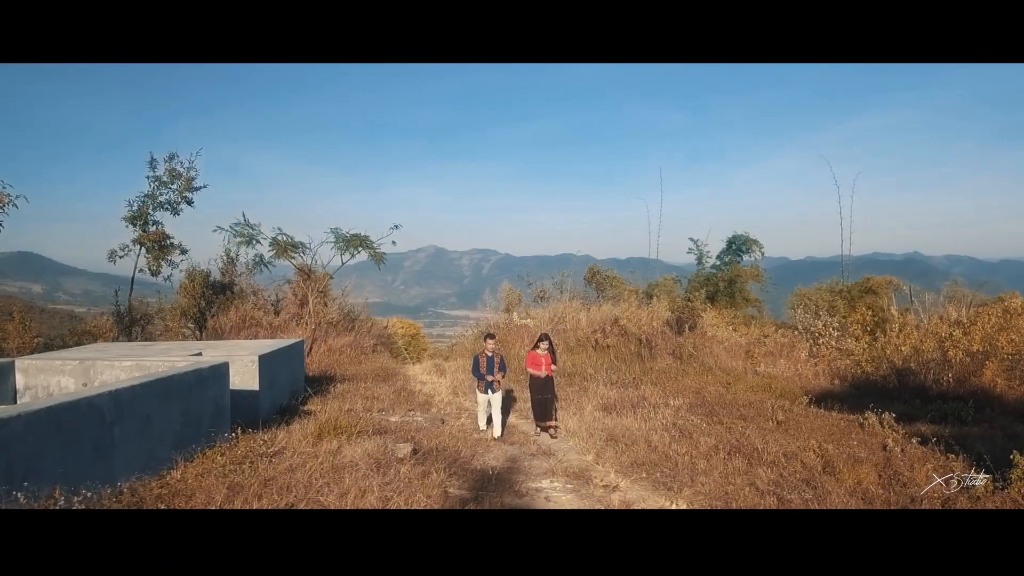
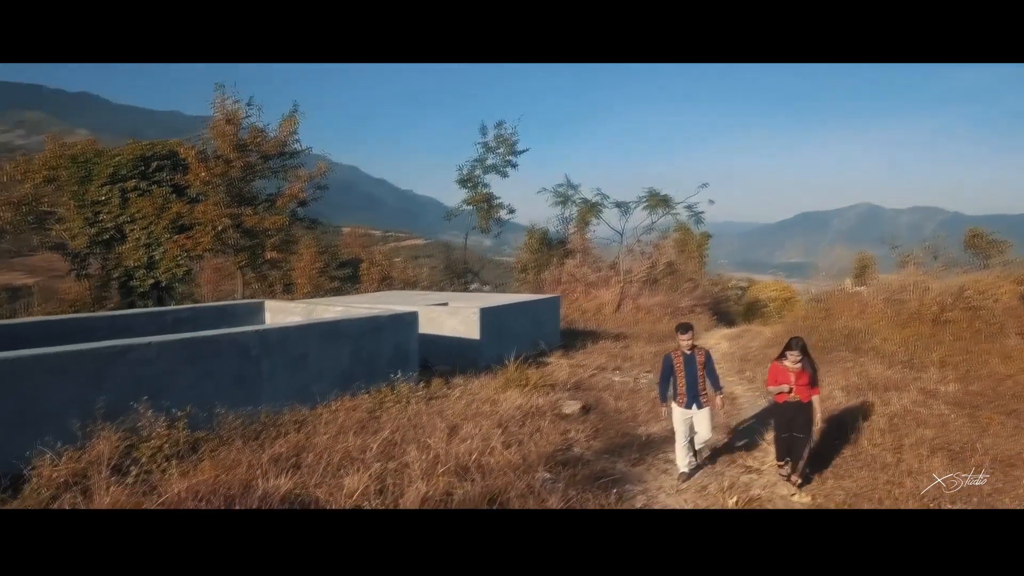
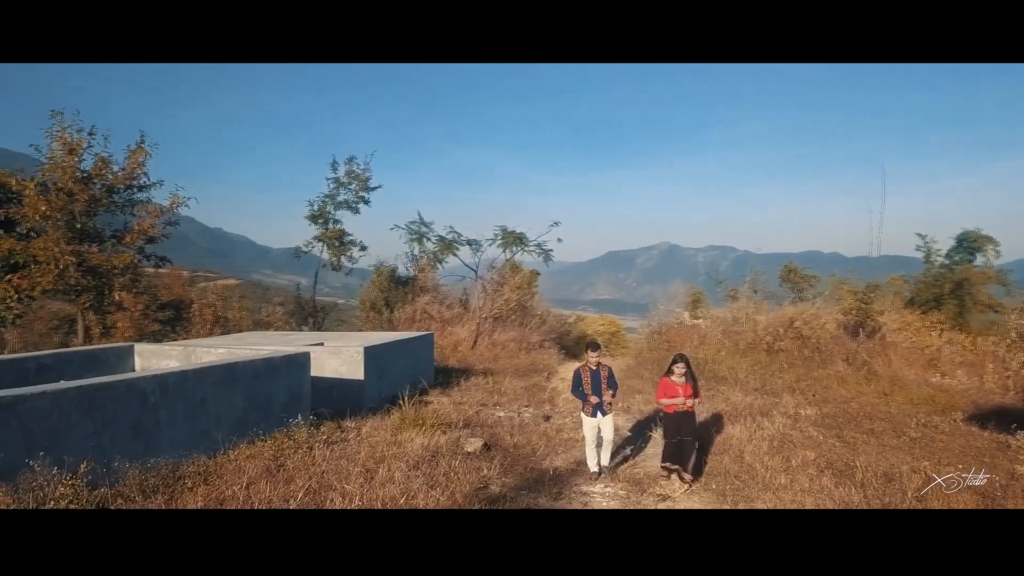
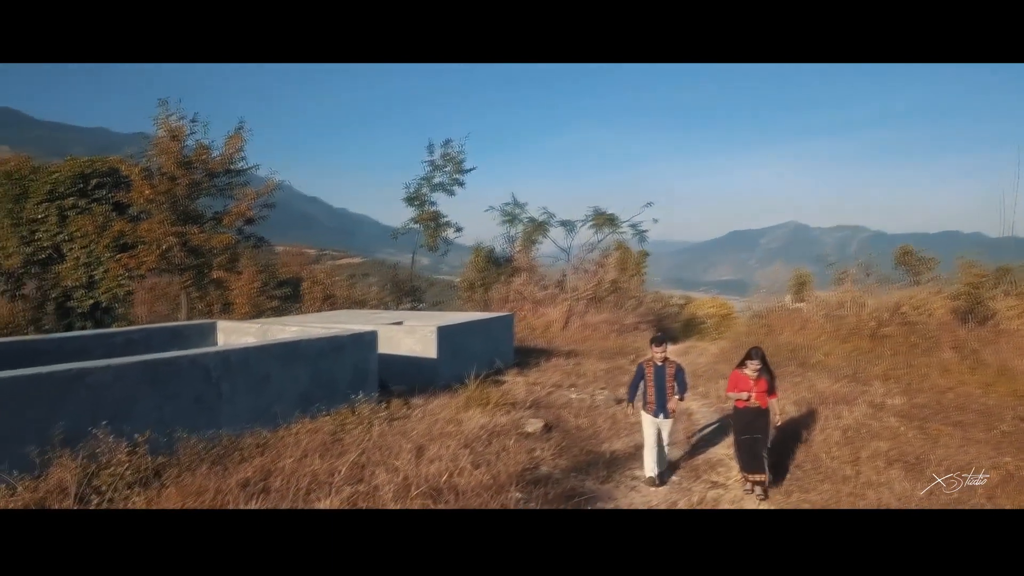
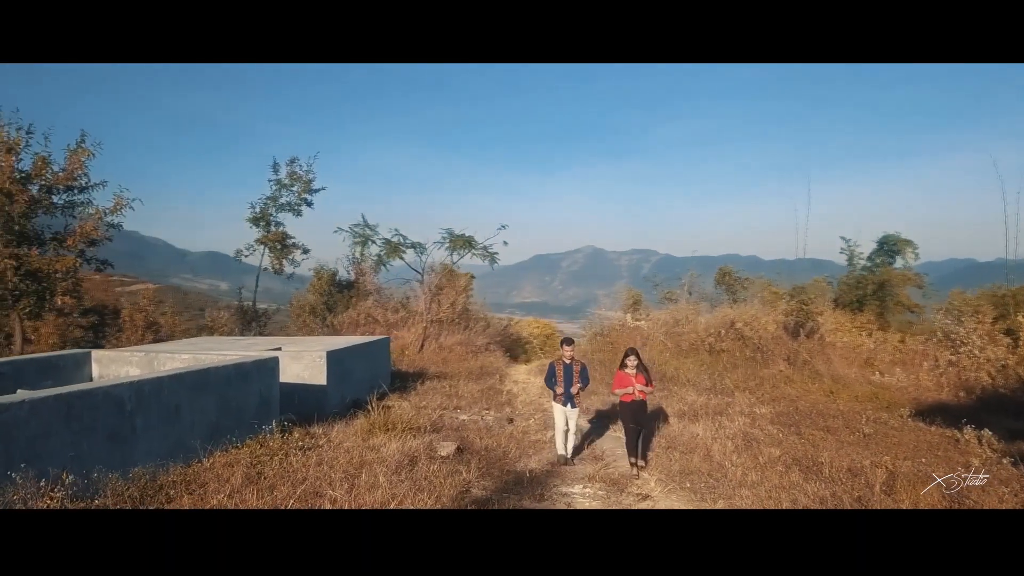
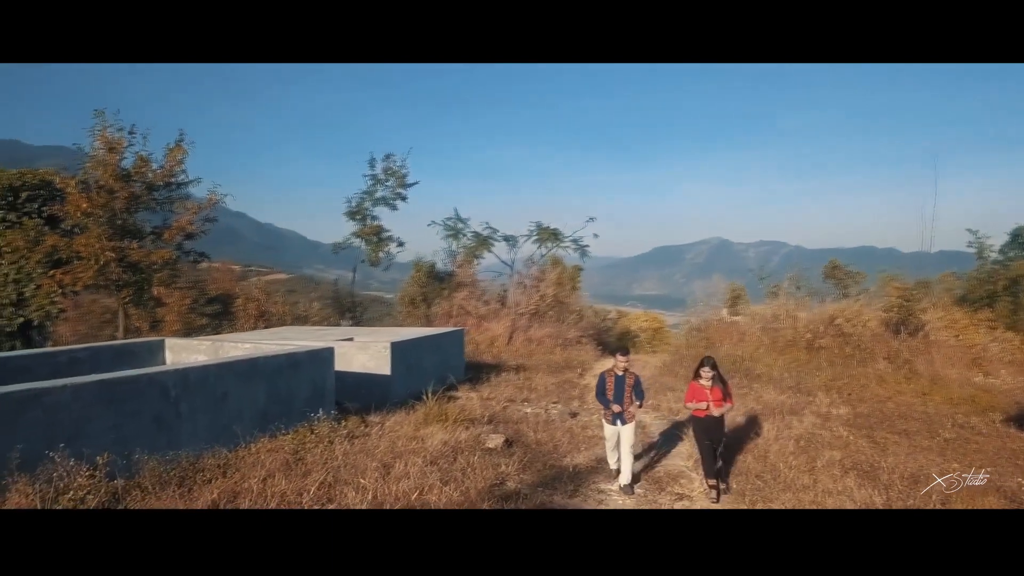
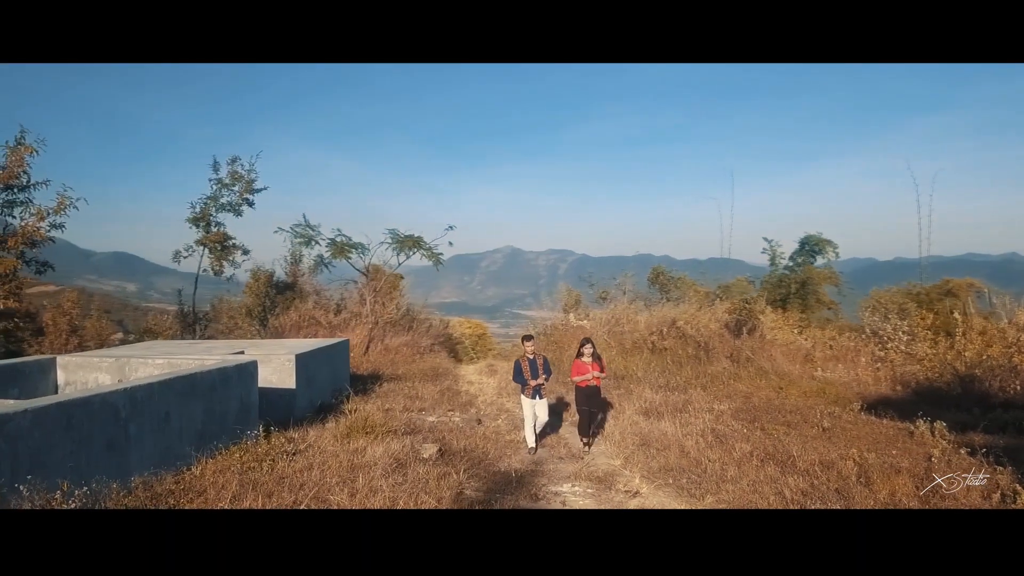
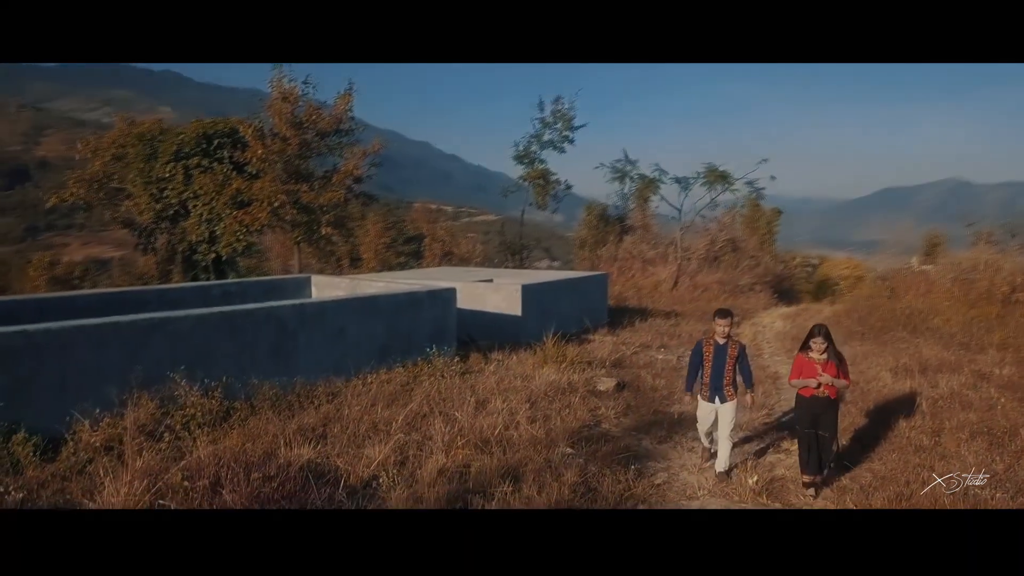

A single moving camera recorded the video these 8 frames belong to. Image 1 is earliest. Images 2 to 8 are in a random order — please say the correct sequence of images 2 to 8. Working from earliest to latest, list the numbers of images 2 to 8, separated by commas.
7, 5, 3, 6, 4, 2, 8
